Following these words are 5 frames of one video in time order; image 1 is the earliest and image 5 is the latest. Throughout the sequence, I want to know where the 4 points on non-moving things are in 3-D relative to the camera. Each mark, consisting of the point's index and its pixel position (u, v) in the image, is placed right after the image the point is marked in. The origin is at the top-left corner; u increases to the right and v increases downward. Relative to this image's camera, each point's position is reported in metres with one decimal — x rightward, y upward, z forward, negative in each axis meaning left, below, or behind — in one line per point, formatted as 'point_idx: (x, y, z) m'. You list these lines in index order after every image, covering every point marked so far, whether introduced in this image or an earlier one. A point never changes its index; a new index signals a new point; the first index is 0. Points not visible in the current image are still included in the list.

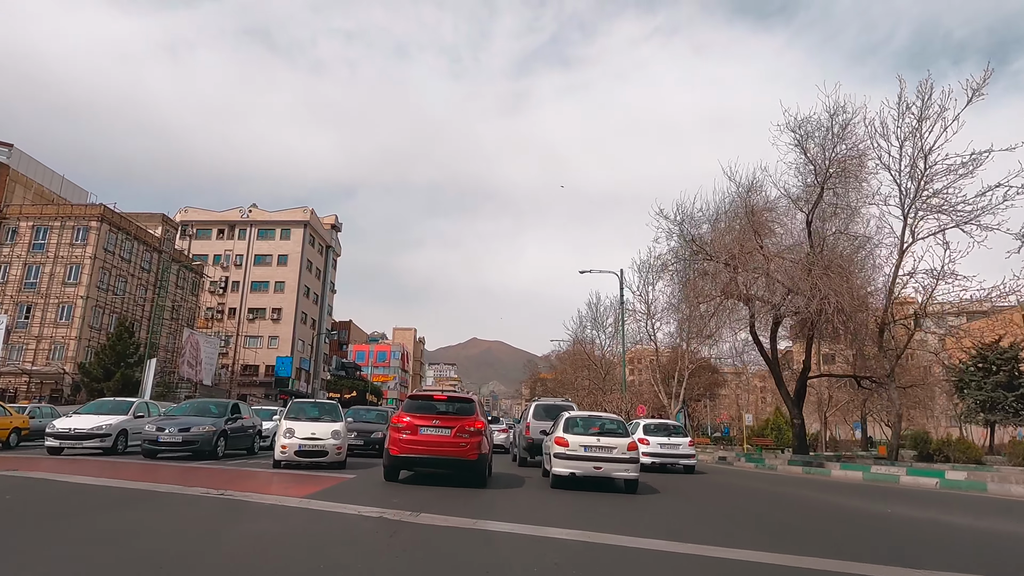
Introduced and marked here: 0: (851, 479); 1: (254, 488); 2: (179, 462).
0: (+8.6, -4.8, +16.8) m
1: (-3.8, -3.0, +10.0) m
2: (-6.6, -3.4, +13.3) m
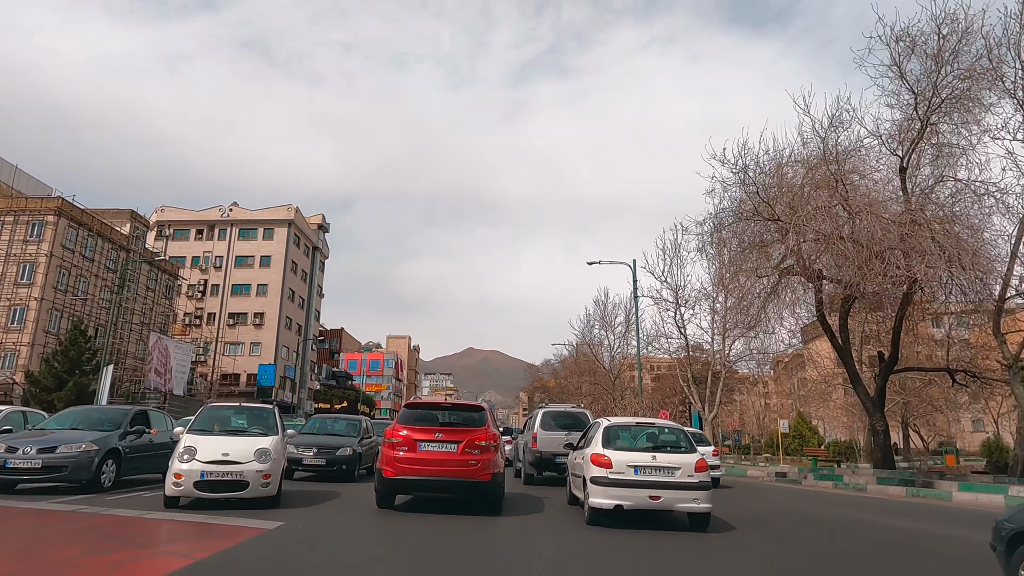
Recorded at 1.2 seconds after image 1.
0: (+8.8, -4.0, +12.6) m
1: (-3.6, -2.3, +5.7) m
2: (-6.3, -2.8, +9.1) m
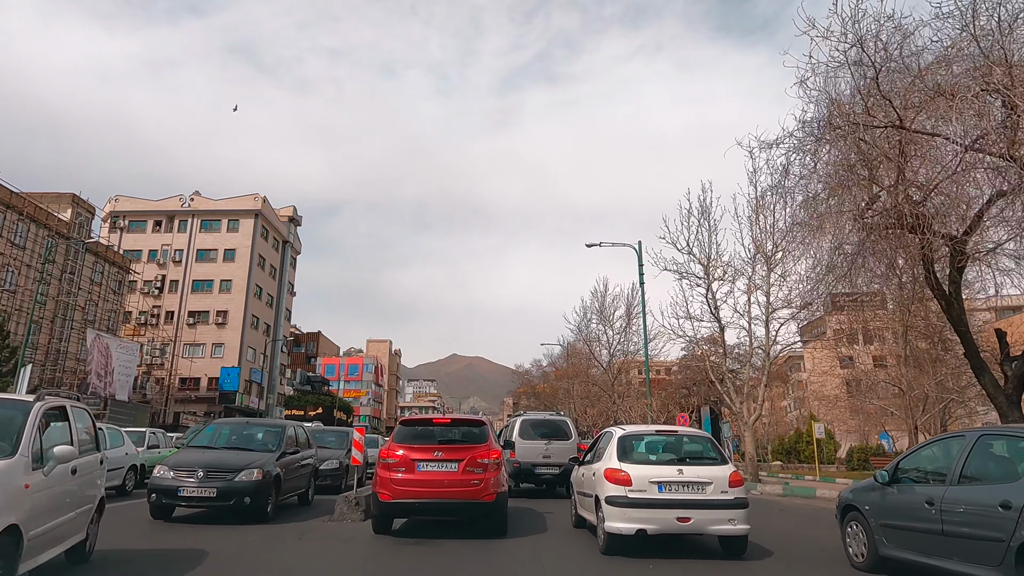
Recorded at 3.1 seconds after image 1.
0: (+8.8, -3.1, +8.1) m
1: (-3.4, -1.4, +1.0) m
2: (-6.2, -1.9, +4.2) m
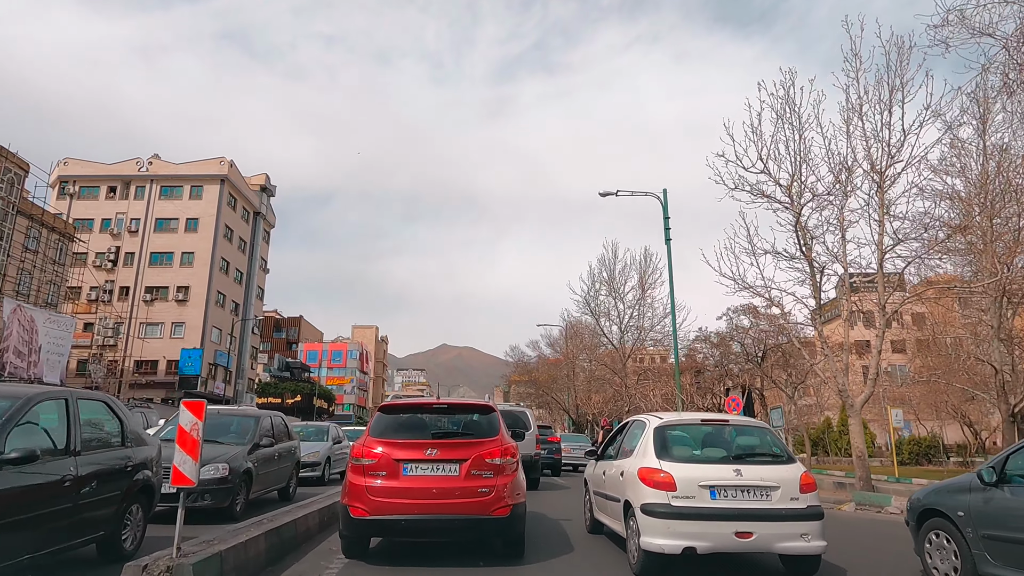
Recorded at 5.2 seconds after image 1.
0: (+9.0, -1.9, +2.8) m
1: (-3.1, -0.2, -4.5) m
2: (-5.9, -0.7, -1.3) m
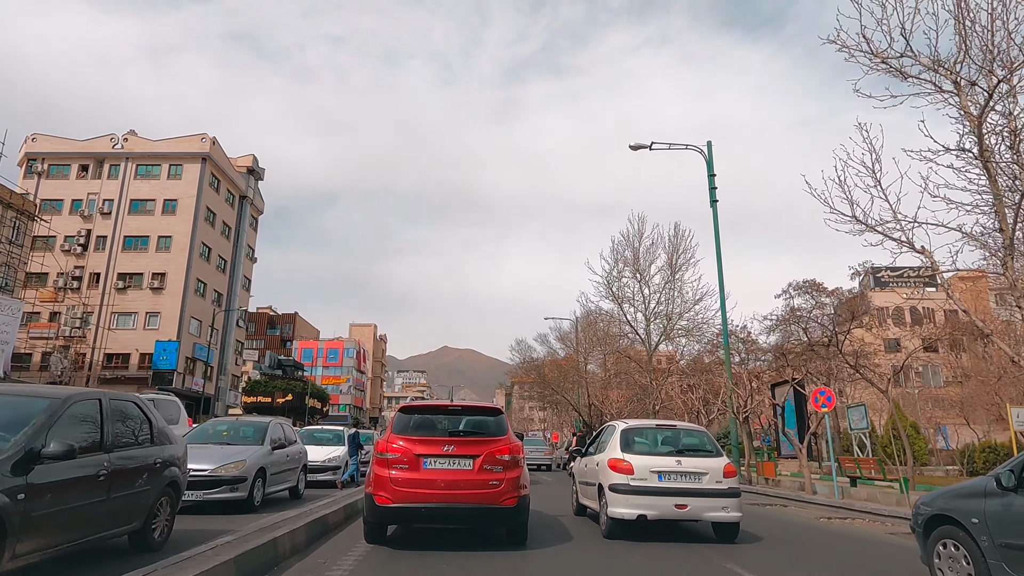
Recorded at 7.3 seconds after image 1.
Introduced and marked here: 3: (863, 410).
0: (+9.3, -1.0, -1.6) m
1: (-2.8, +0.9, -8.9) m
2: (-5.6, +0.3, -5.7) m
3: (+9.6, -3.4, +18.8) m
